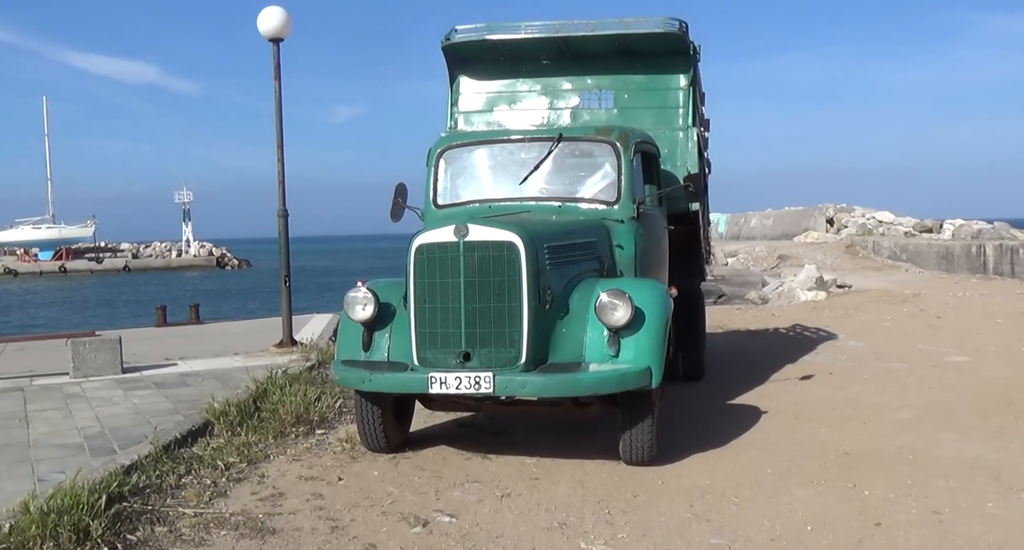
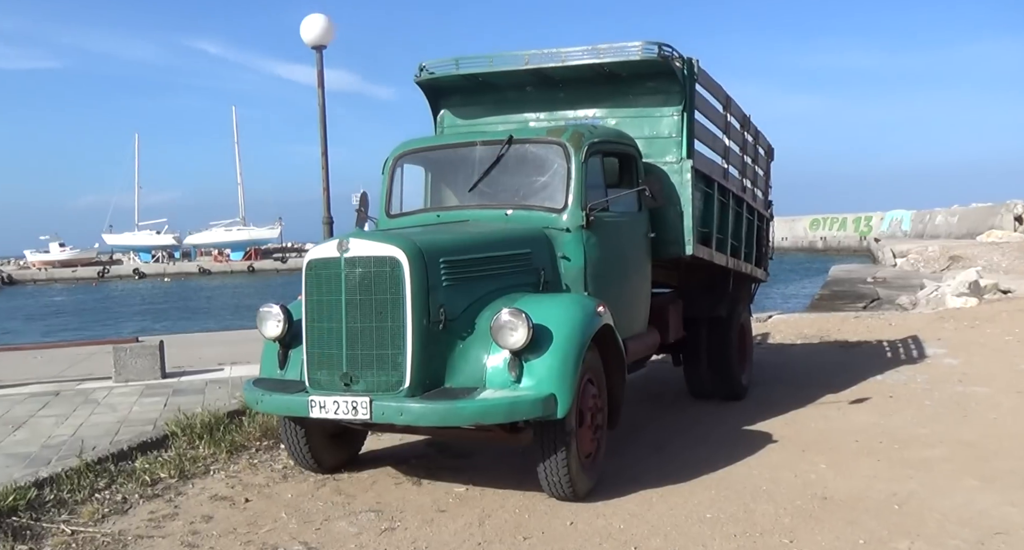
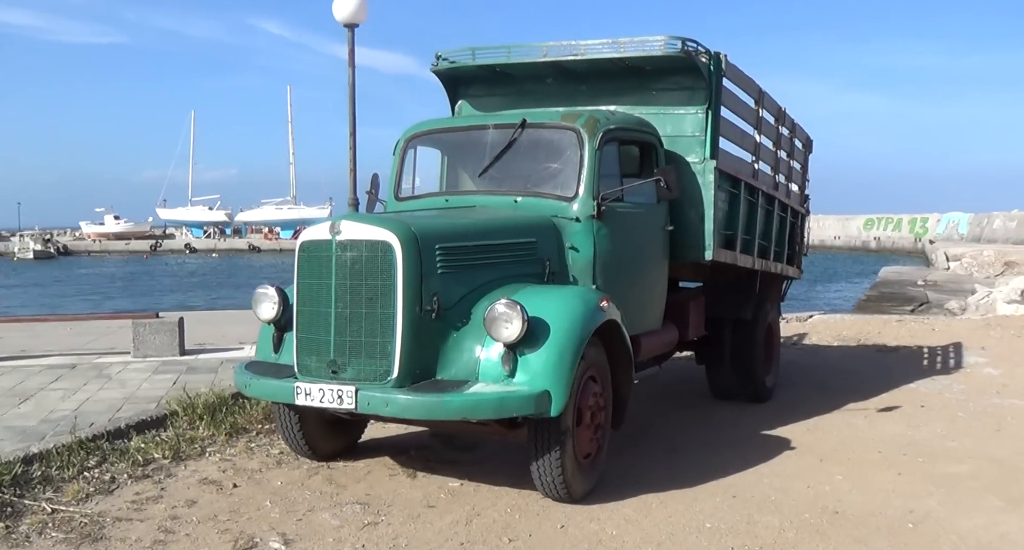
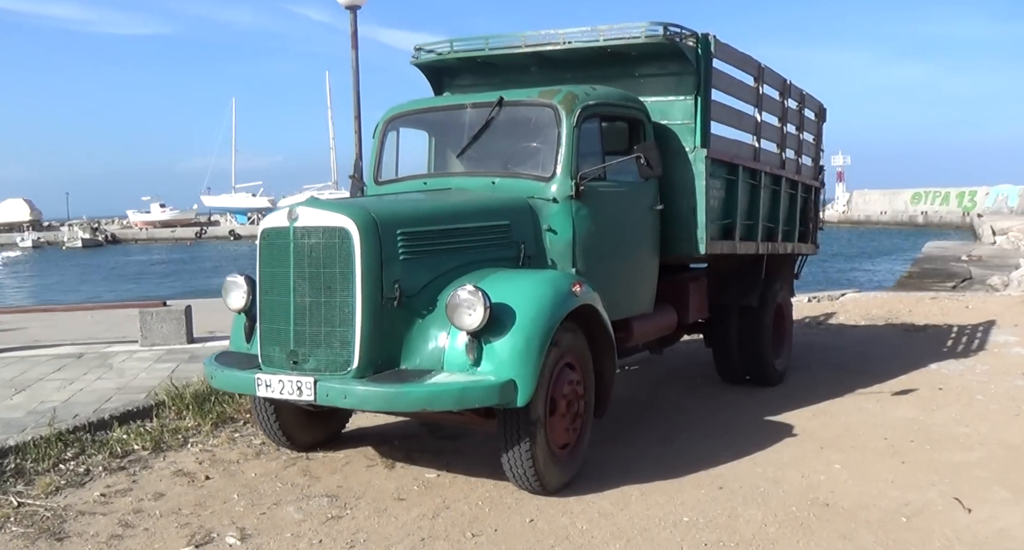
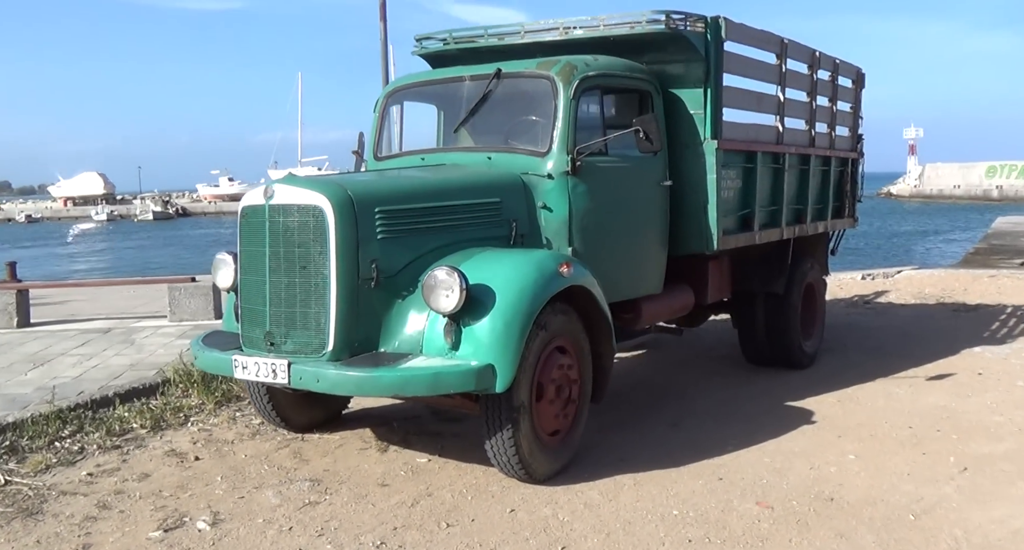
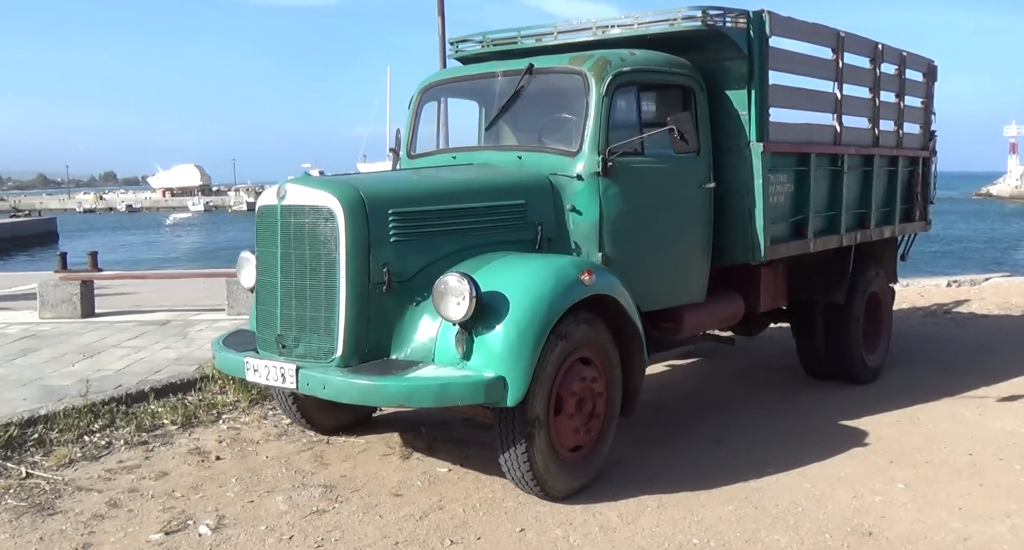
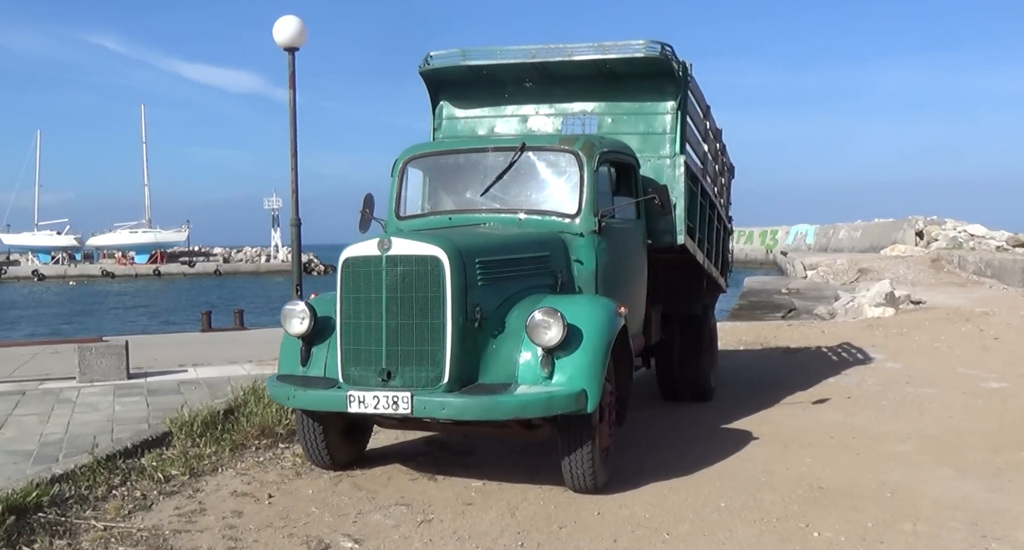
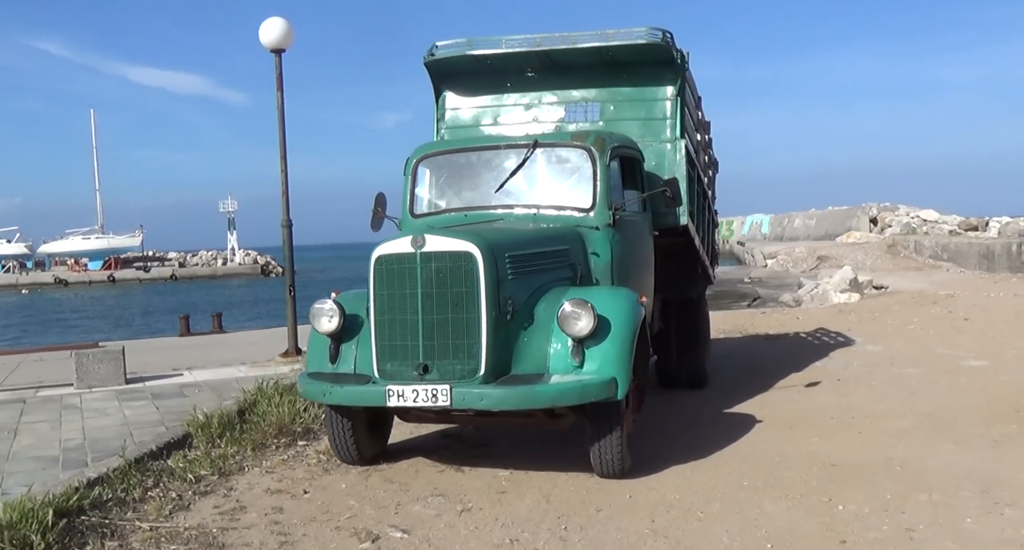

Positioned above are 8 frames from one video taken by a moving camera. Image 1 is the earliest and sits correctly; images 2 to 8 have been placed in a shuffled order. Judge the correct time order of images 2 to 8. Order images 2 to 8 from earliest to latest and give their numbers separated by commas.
8, 7, 2, 3, 4, 5, 6
